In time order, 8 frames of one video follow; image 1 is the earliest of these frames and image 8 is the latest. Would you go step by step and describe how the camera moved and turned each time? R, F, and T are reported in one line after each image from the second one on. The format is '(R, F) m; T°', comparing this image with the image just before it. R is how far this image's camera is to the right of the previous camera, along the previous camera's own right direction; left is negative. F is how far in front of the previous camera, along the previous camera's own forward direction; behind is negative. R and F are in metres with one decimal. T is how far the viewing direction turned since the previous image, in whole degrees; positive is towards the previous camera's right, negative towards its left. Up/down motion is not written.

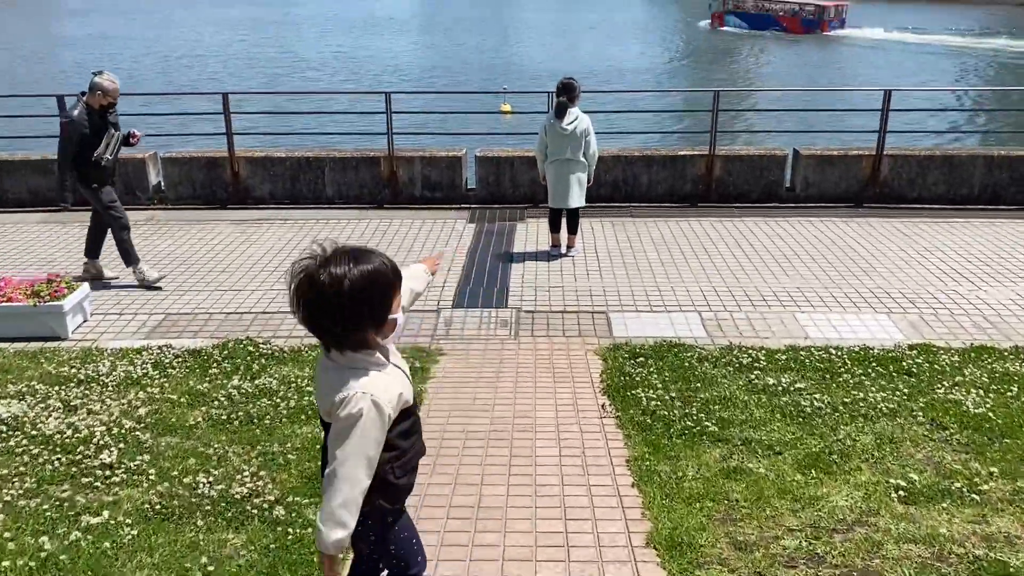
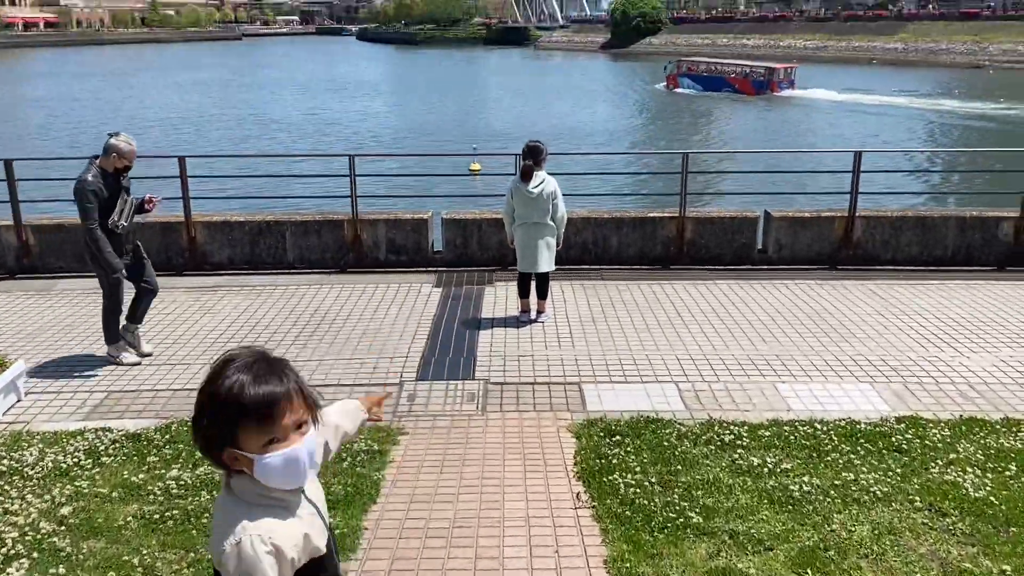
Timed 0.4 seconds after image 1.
(0.0, +0.3) m; +2°
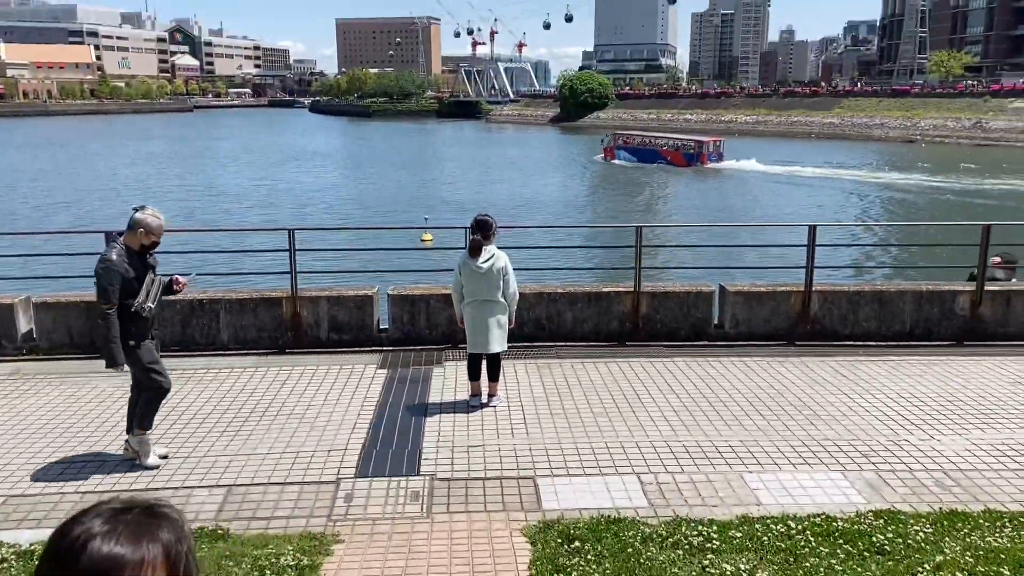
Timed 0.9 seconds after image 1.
(0.0, +0.4) m; +3°
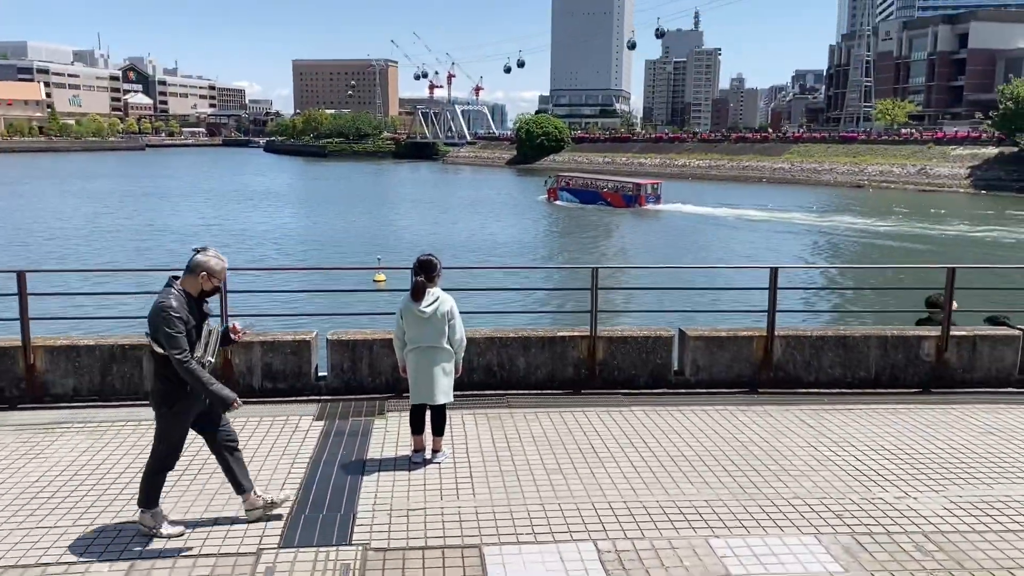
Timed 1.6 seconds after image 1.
(+0.1, +0.5) m; +3°
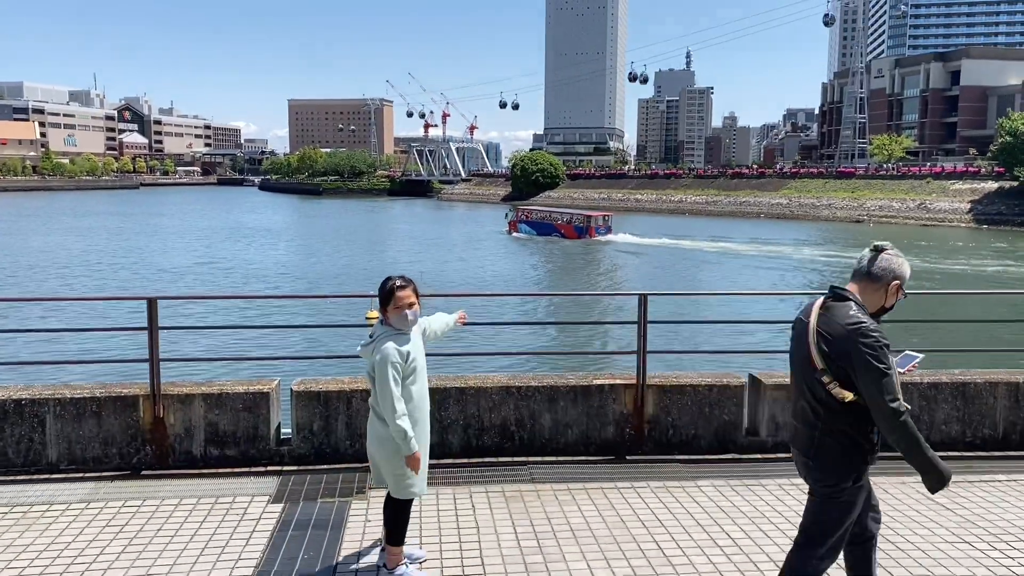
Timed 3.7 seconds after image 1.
(-0.2, +1.9) m; 0°
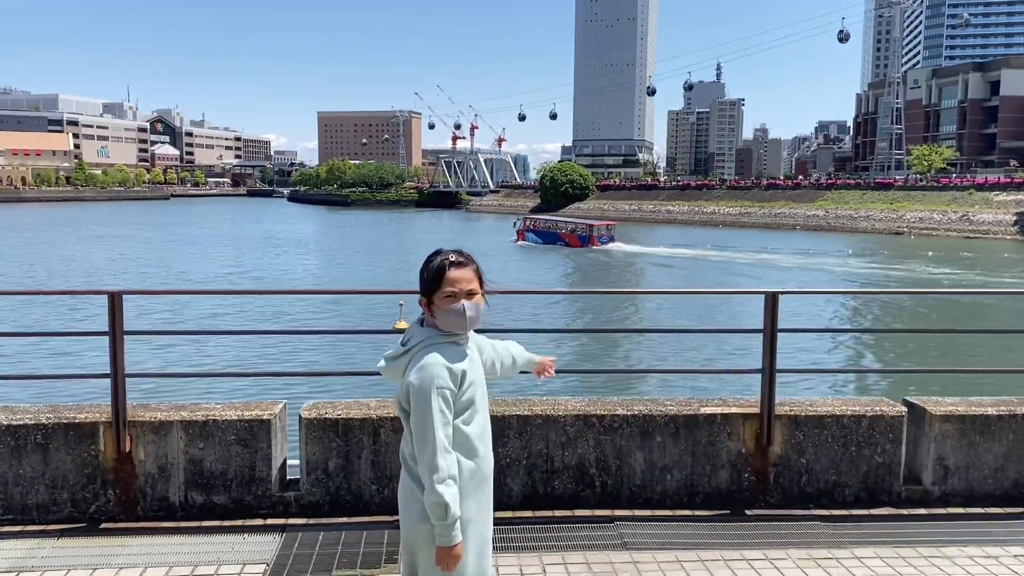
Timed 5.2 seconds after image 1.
(-0.3, +1.5) m; -2°
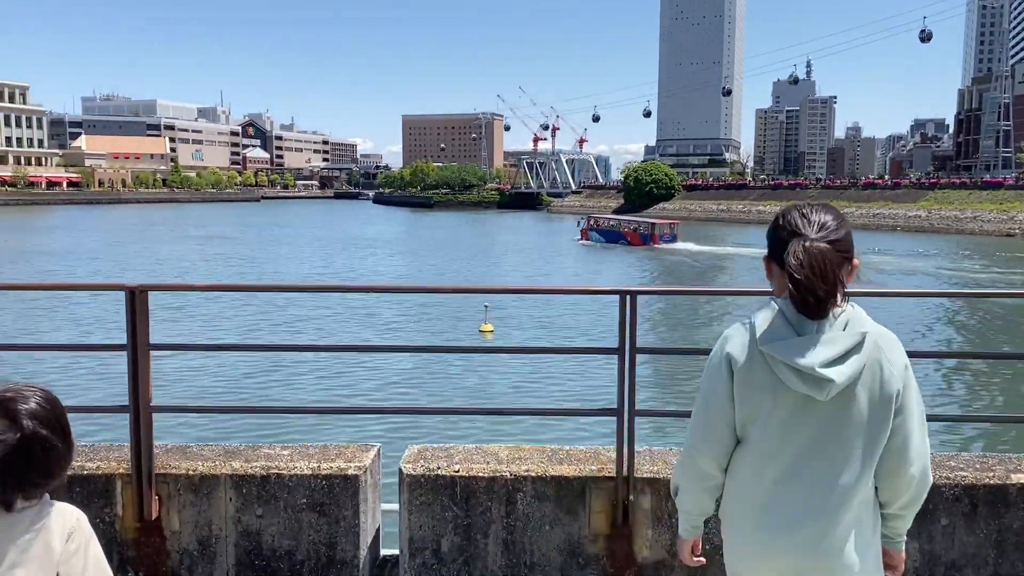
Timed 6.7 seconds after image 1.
(-0.4, +1.5) m; -5°
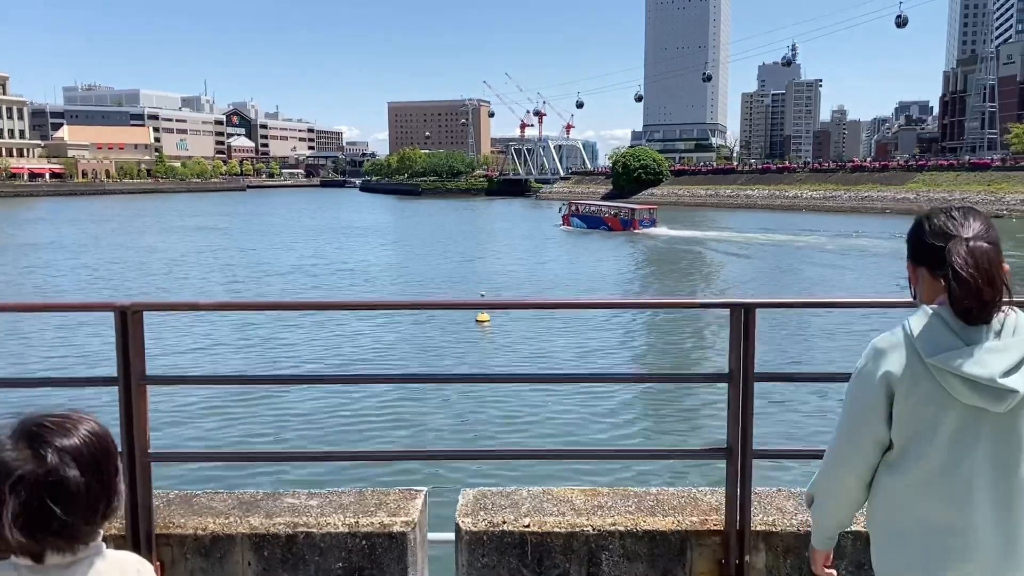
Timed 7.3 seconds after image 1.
(-0.3, +0.6) m; +1°
